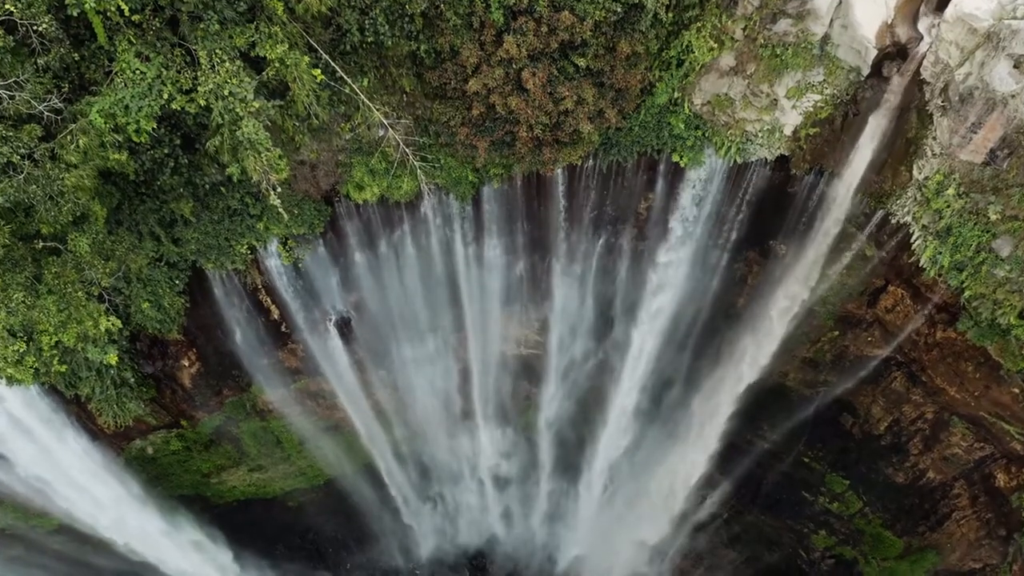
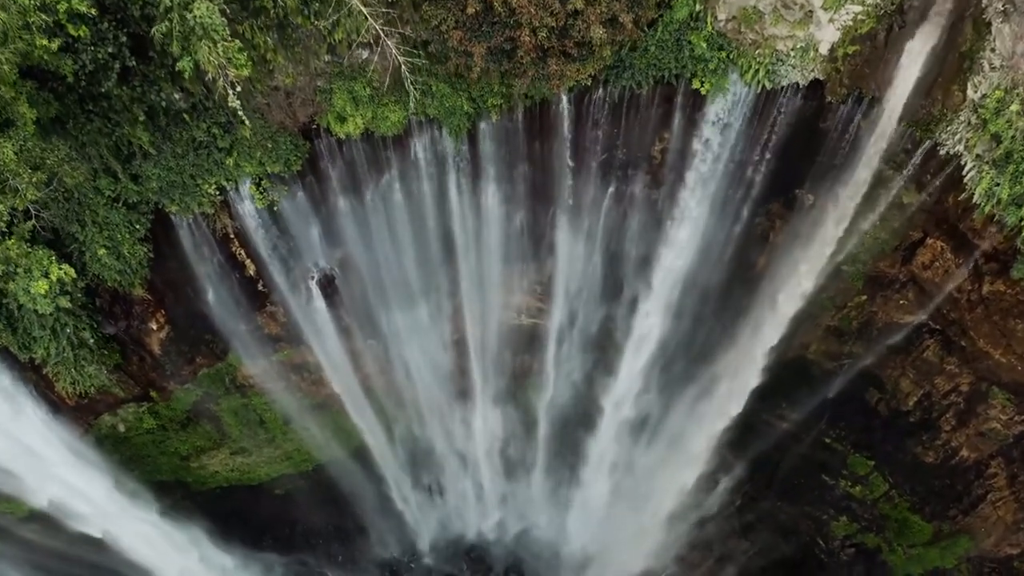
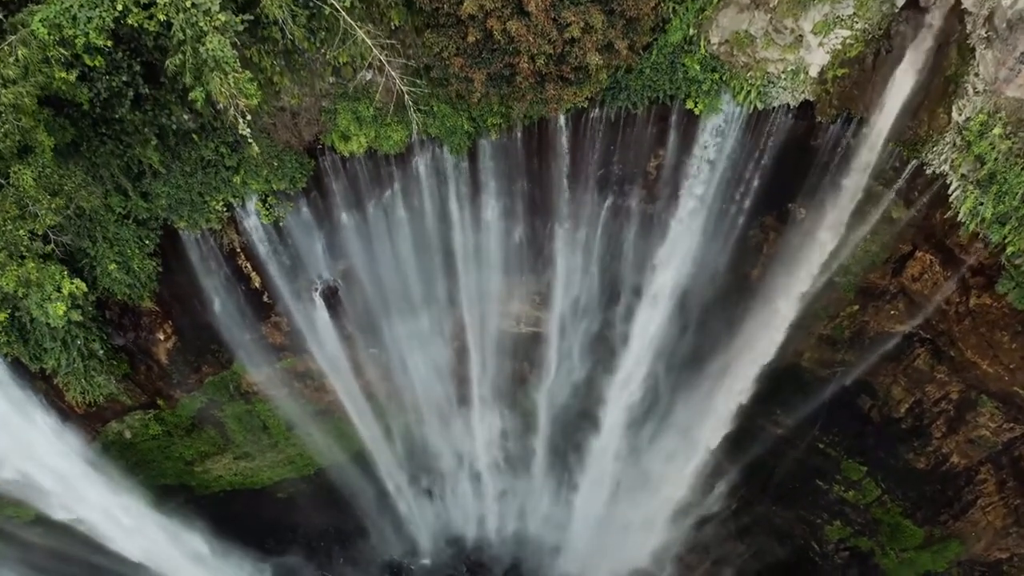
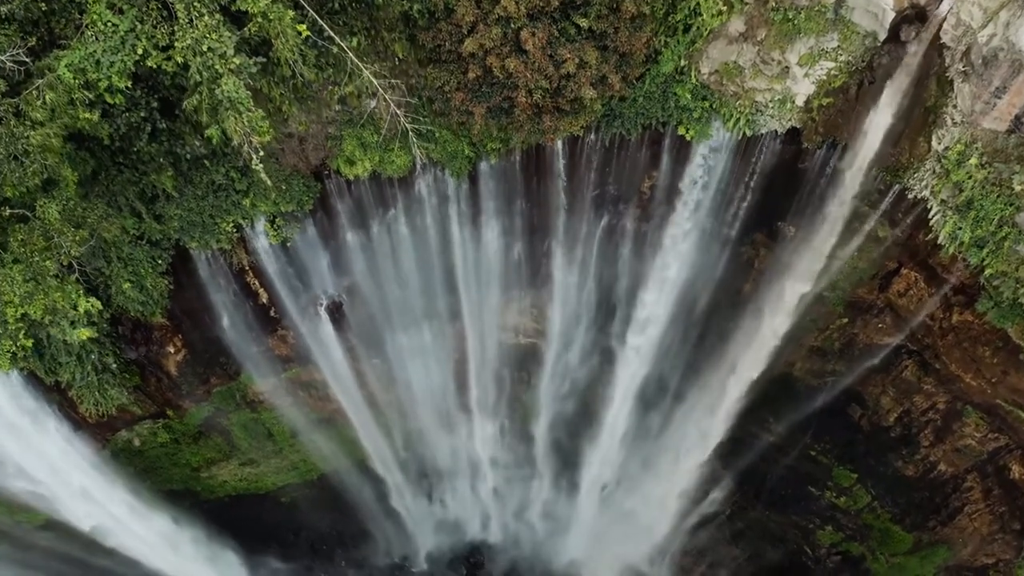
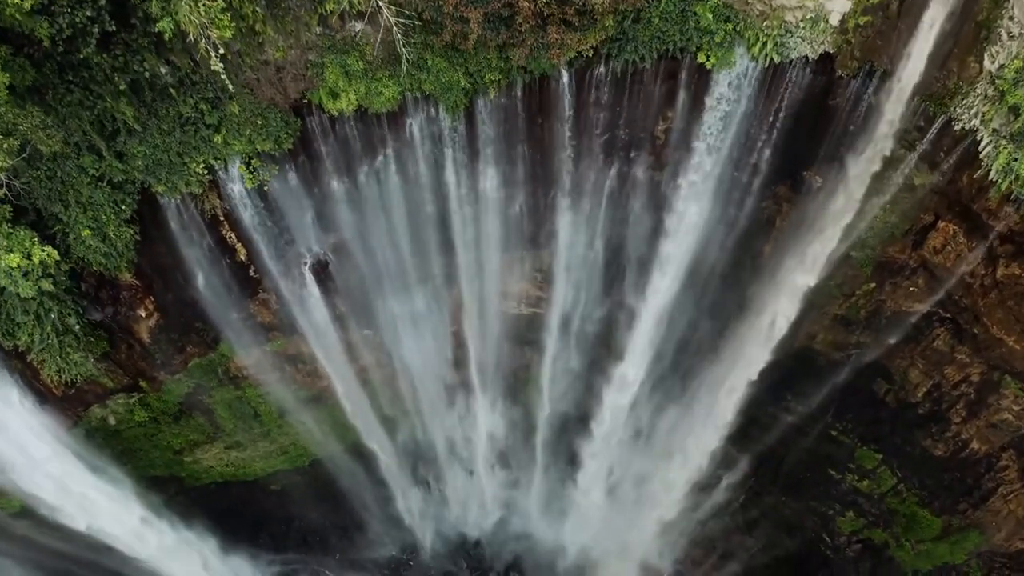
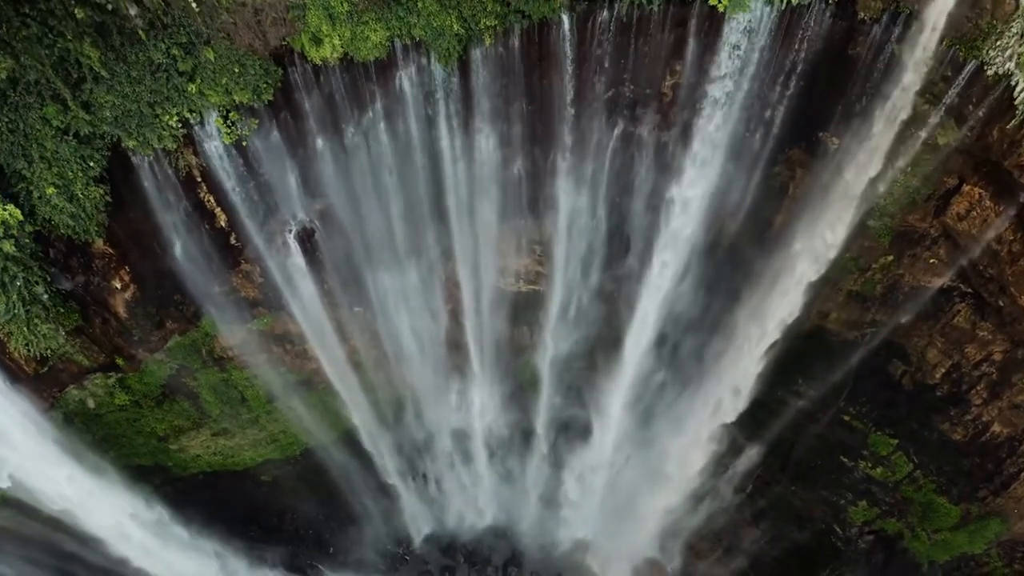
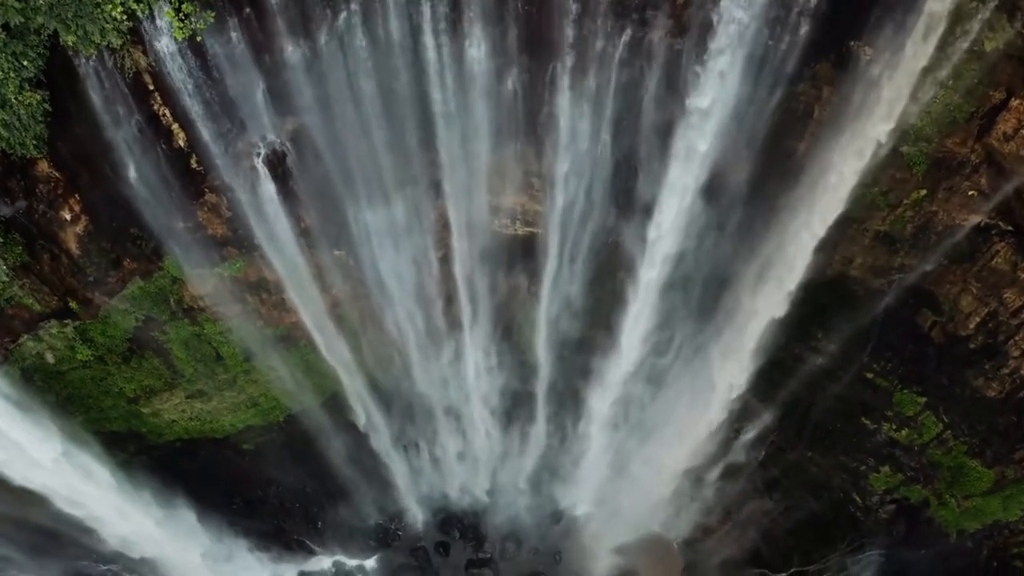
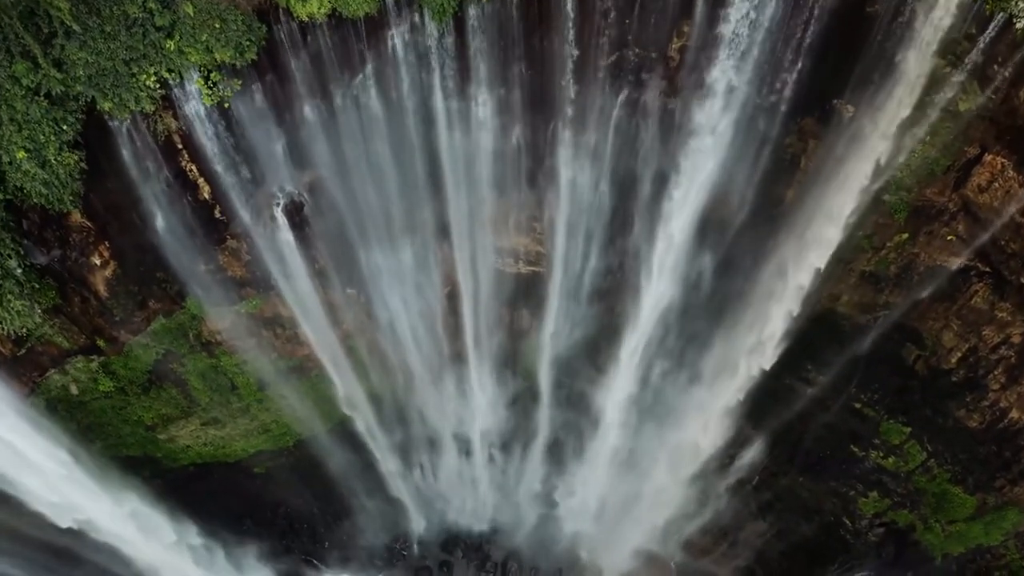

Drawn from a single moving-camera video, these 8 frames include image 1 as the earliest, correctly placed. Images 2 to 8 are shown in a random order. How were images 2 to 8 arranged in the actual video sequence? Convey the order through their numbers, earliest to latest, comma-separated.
4, 3, 2, 5, 6, 8, 7
